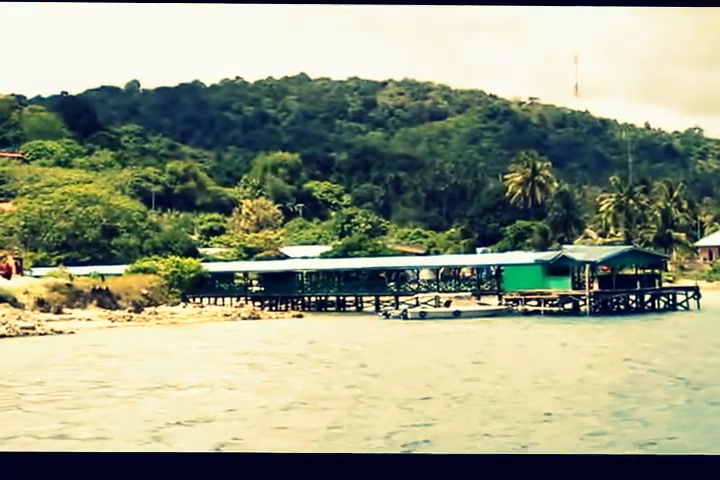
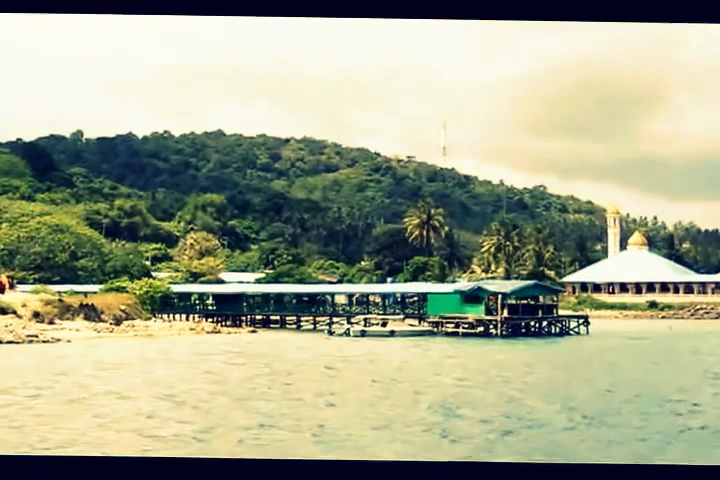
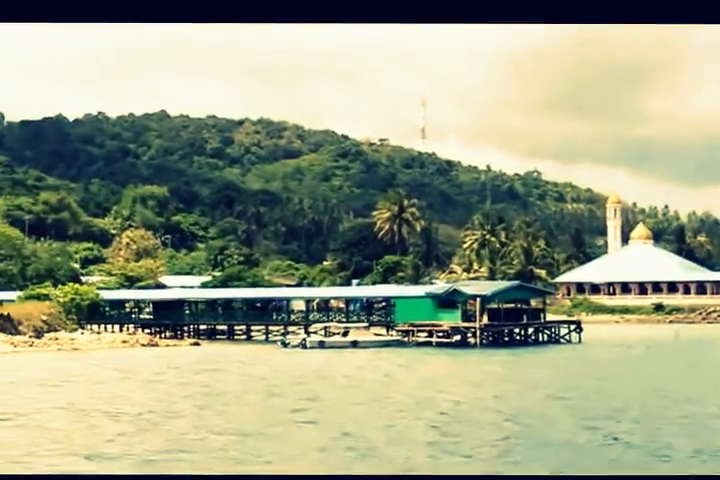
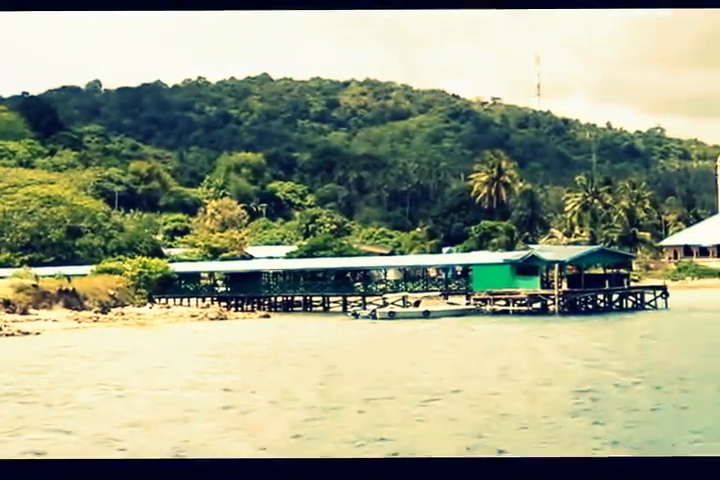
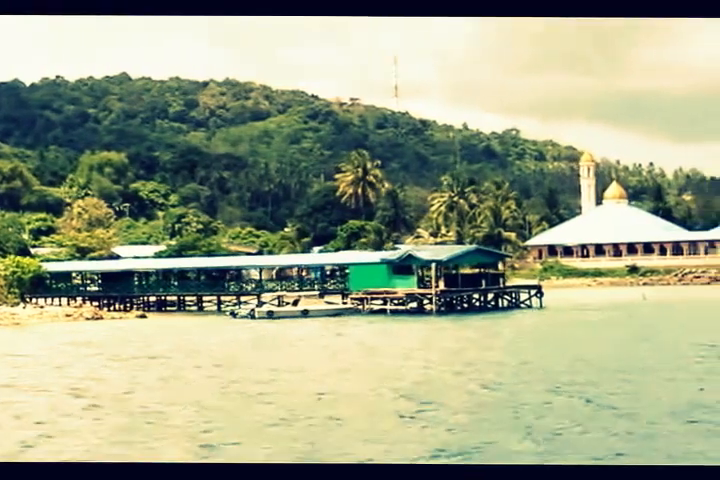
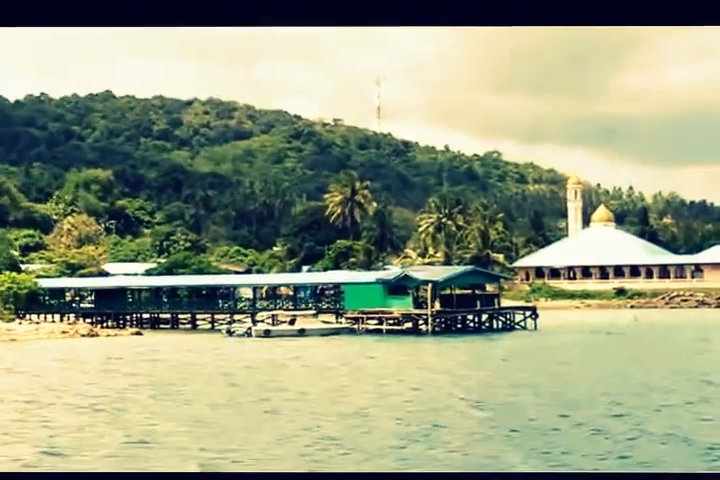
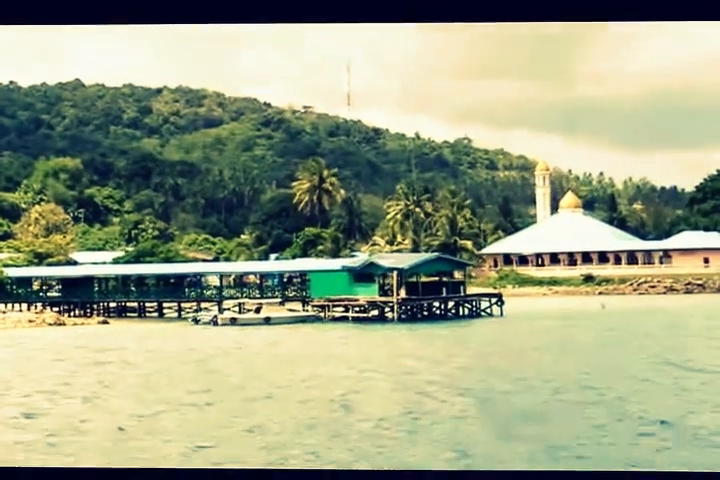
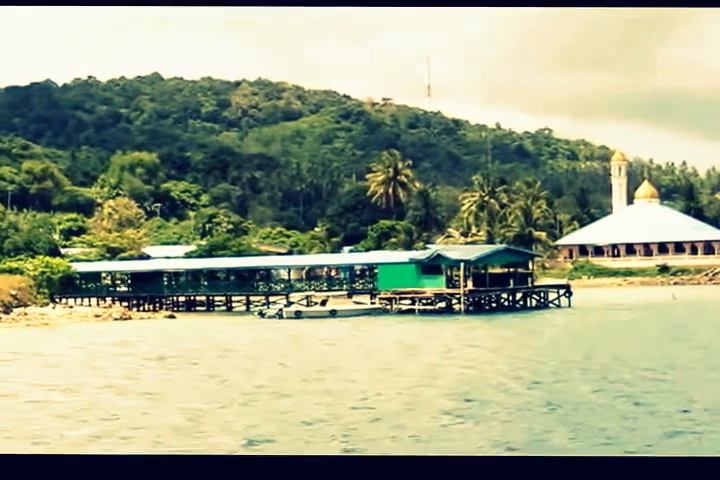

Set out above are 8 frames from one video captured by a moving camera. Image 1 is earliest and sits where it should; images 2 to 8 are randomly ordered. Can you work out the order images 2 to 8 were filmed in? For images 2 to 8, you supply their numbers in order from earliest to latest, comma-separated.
4, 8, 5, 7, 6, 3, 2
